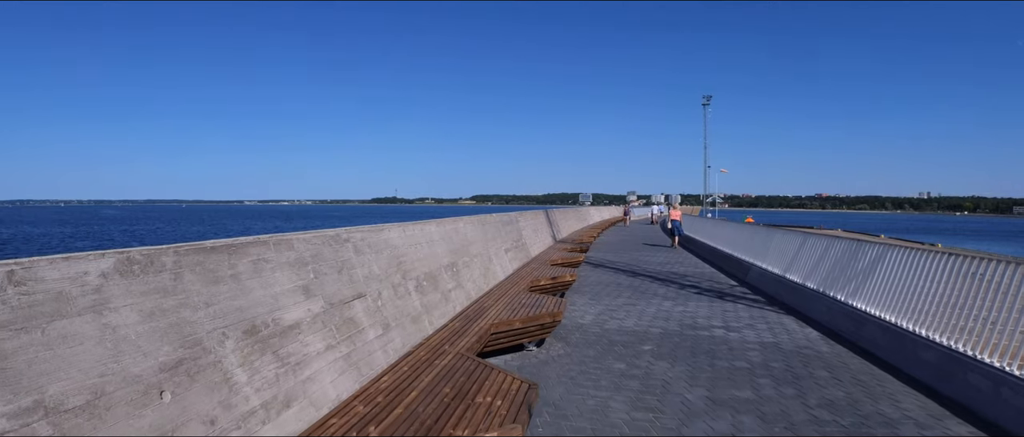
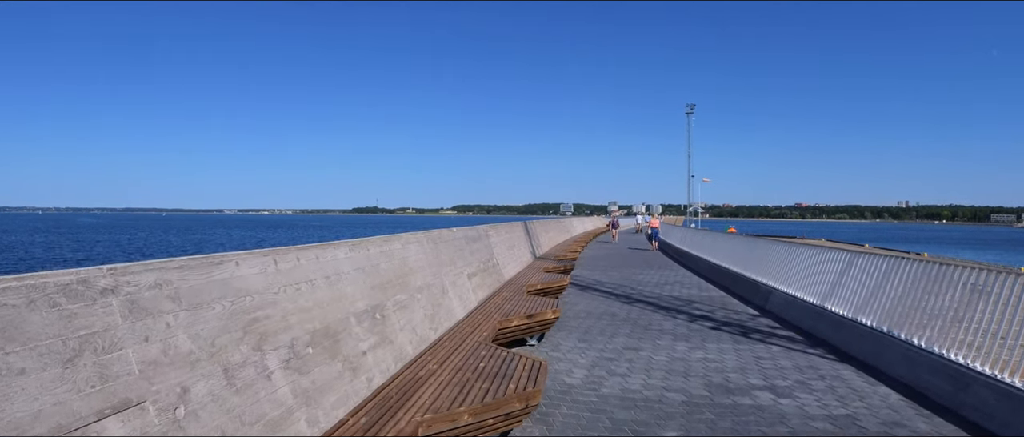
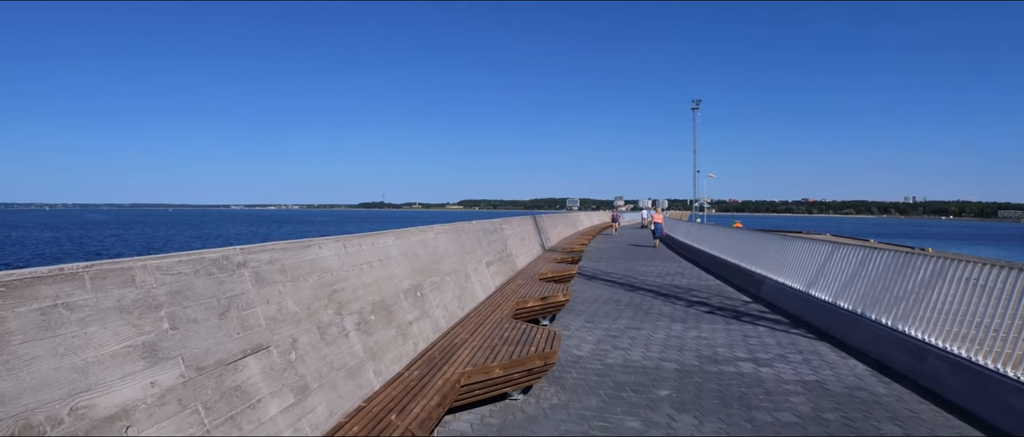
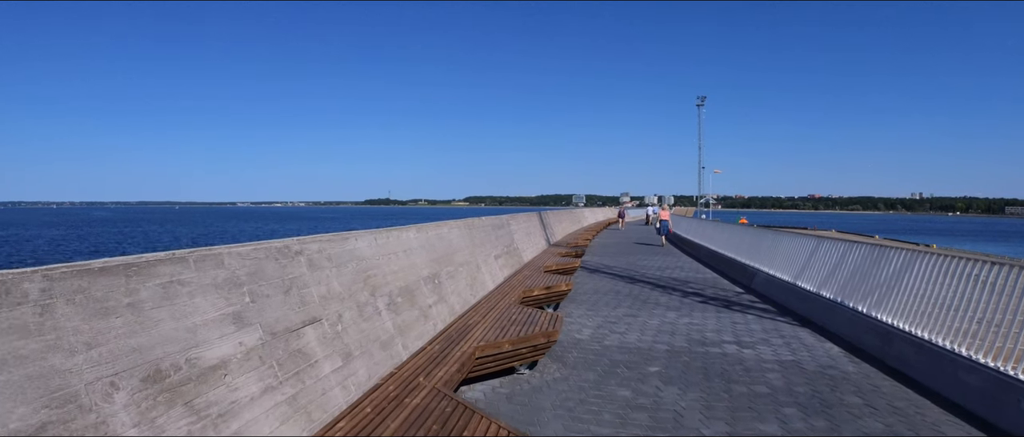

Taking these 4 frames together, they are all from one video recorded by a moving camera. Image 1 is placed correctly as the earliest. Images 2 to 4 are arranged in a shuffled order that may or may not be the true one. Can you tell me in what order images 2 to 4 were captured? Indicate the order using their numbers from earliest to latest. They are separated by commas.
4, 3, 2
